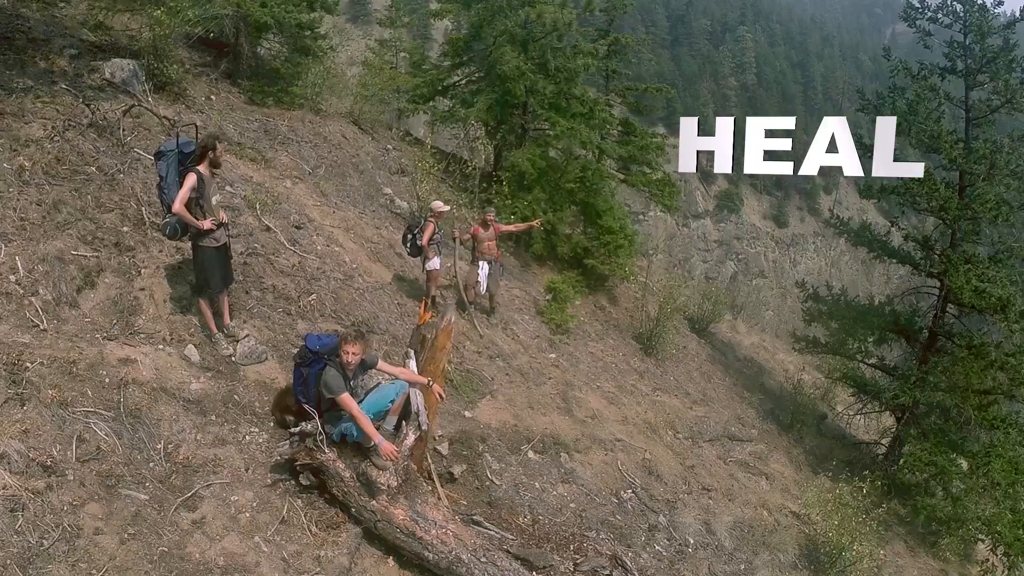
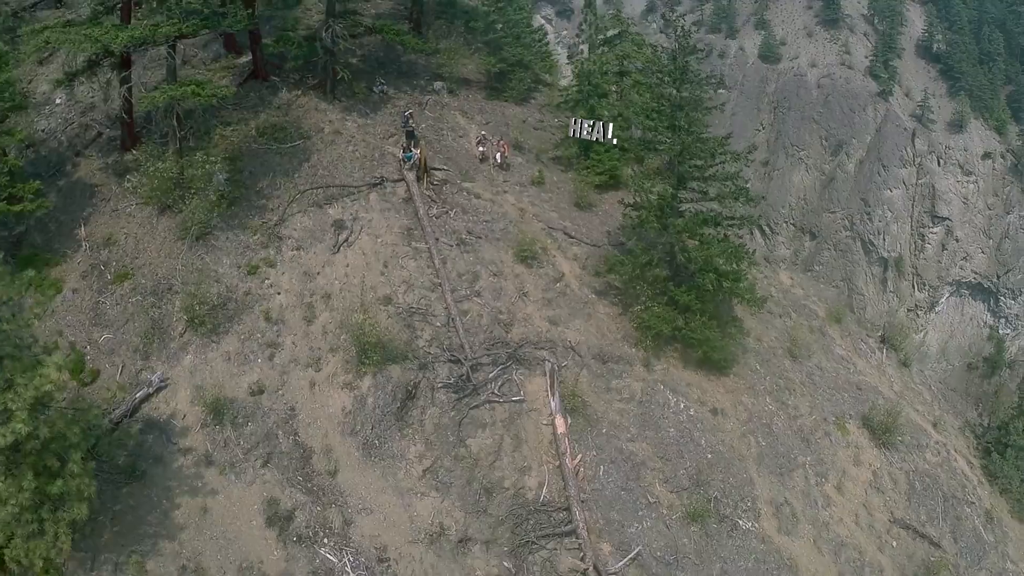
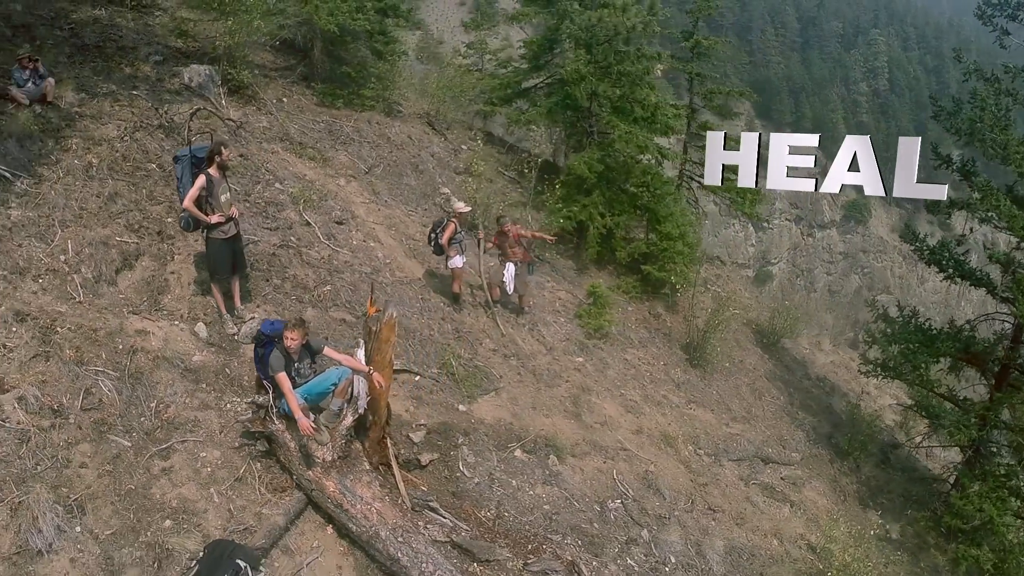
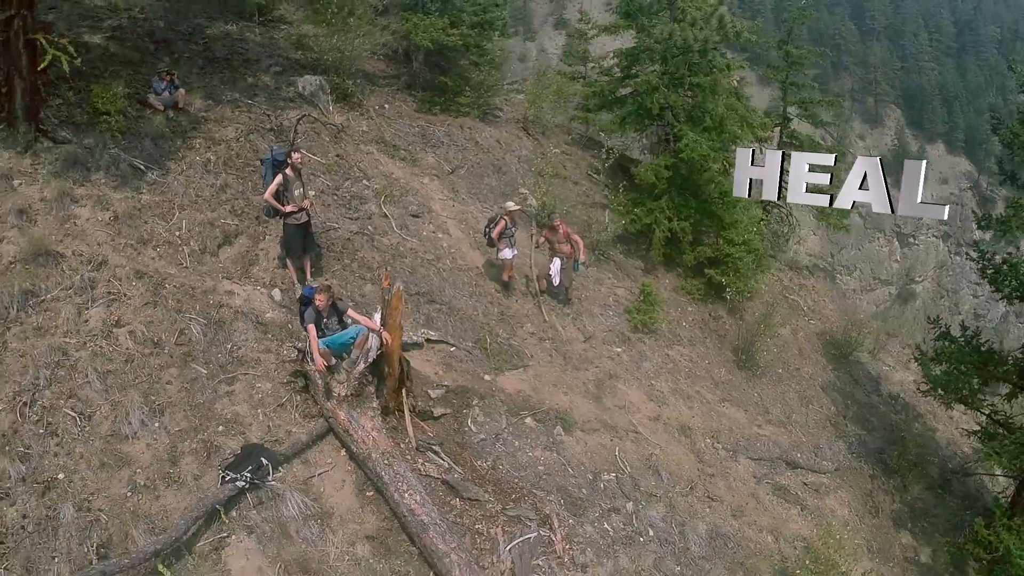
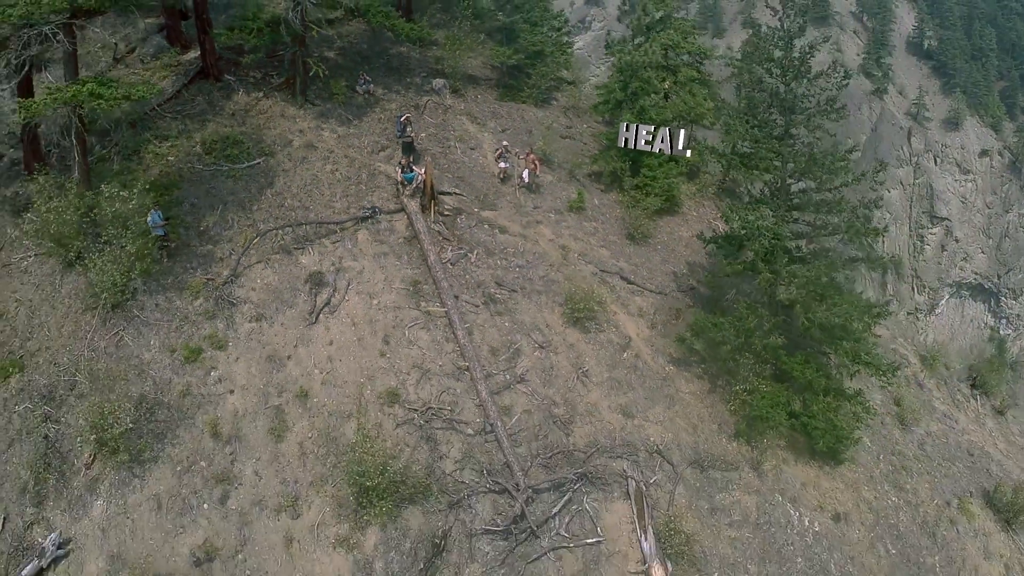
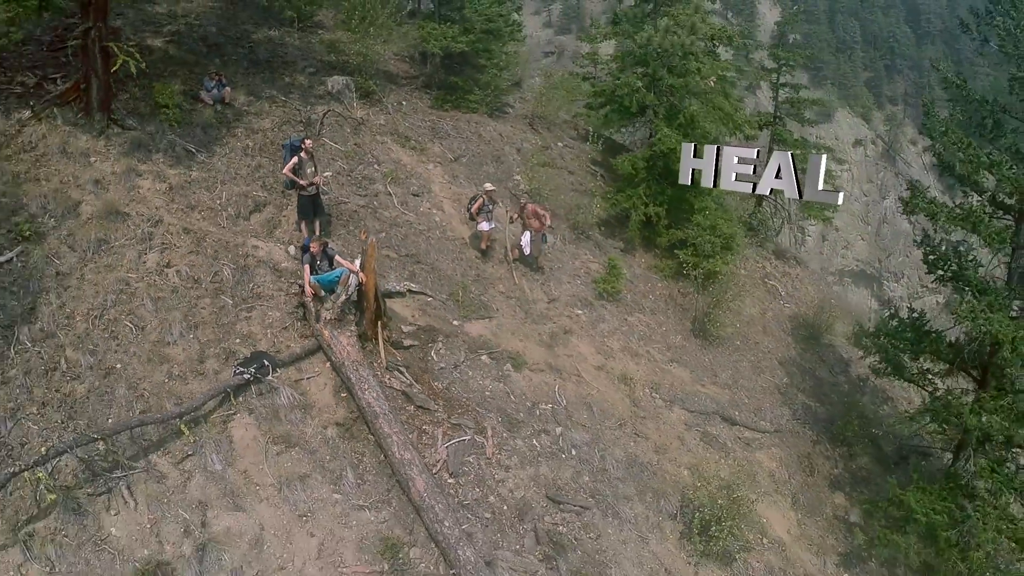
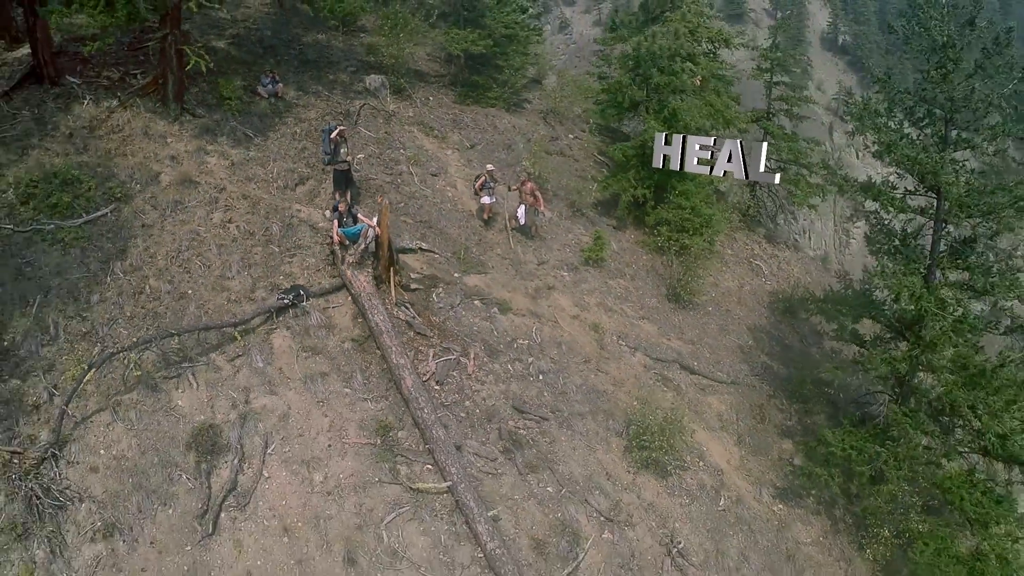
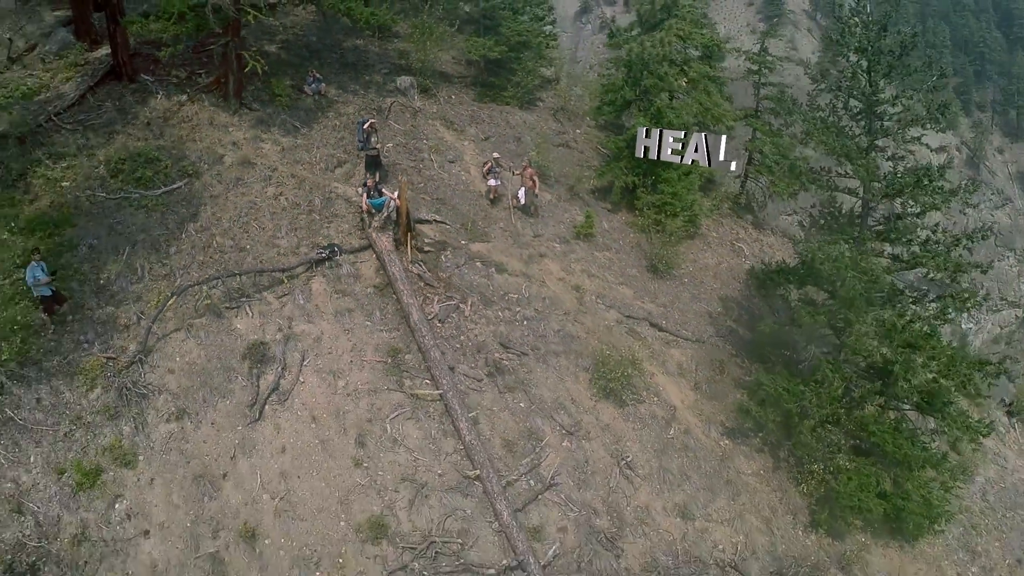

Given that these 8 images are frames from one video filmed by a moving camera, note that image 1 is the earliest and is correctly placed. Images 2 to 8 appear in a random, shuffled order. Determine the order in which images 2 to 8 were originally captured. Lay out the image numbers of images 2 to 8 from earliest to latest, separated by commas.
3, 4, 6, 7, 8, 5, 2
